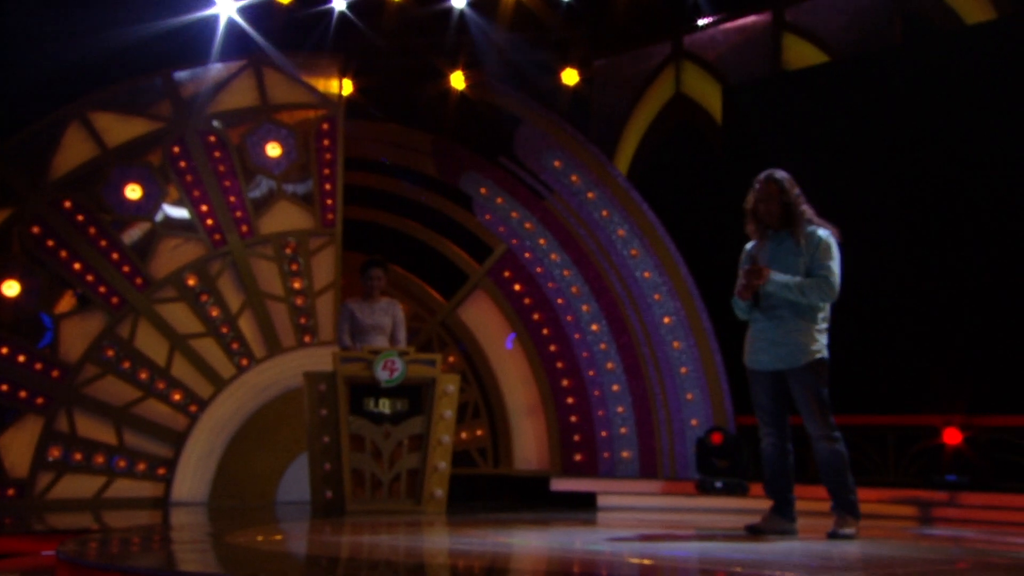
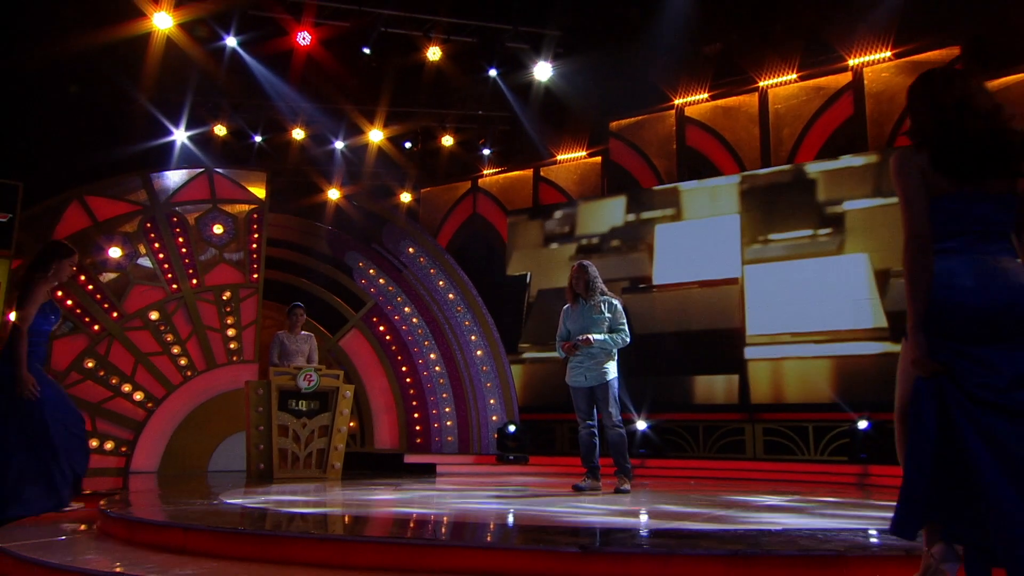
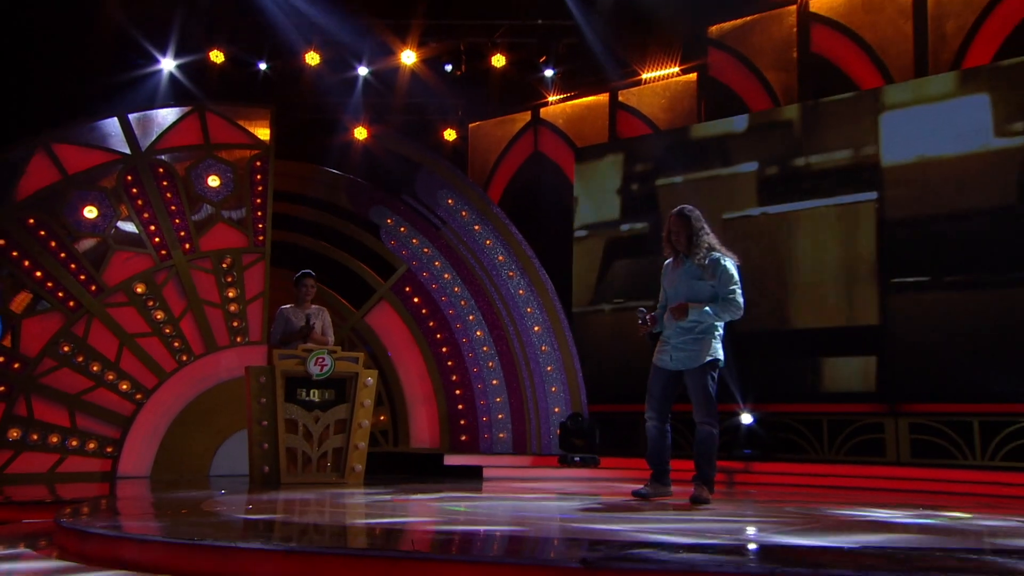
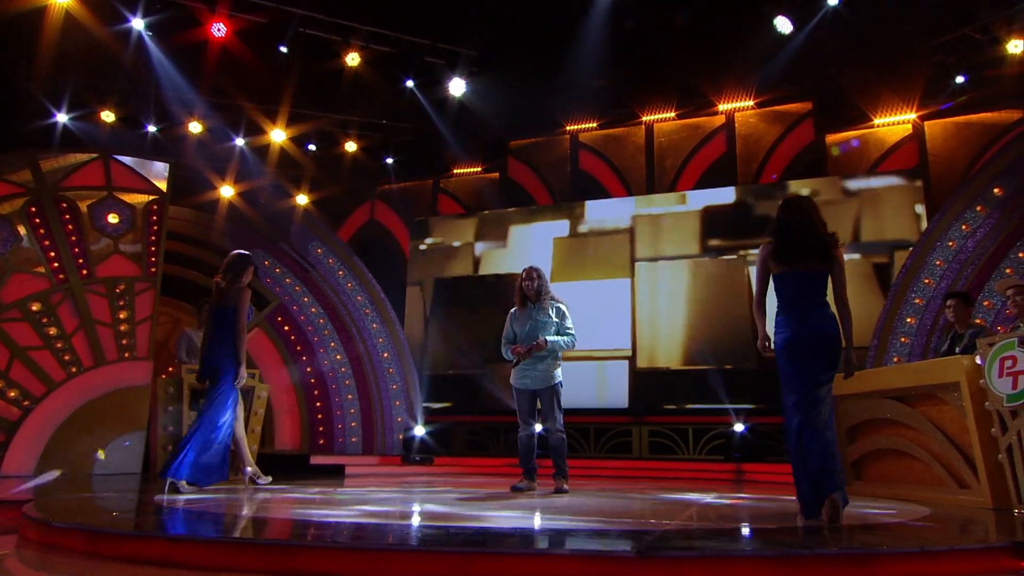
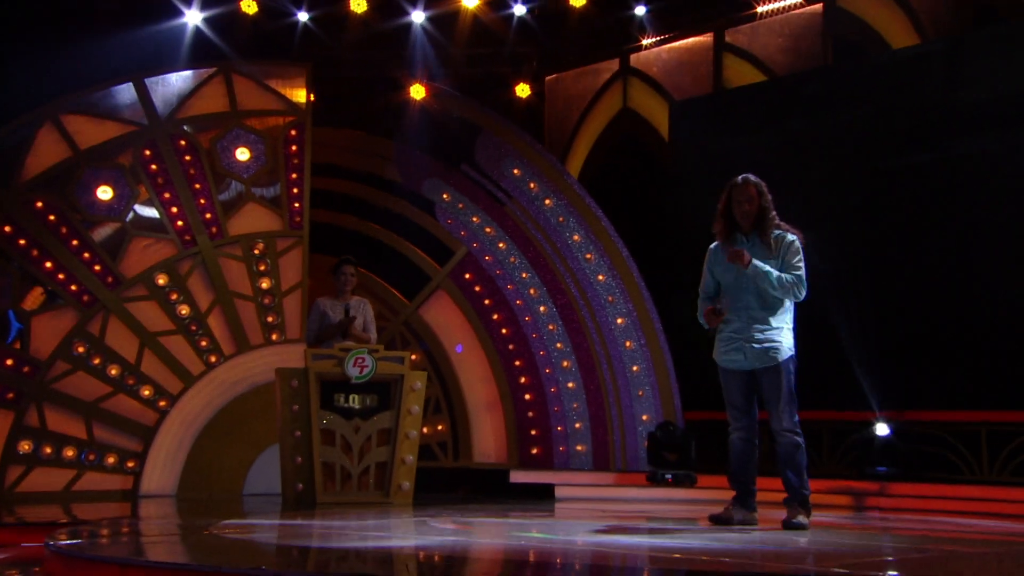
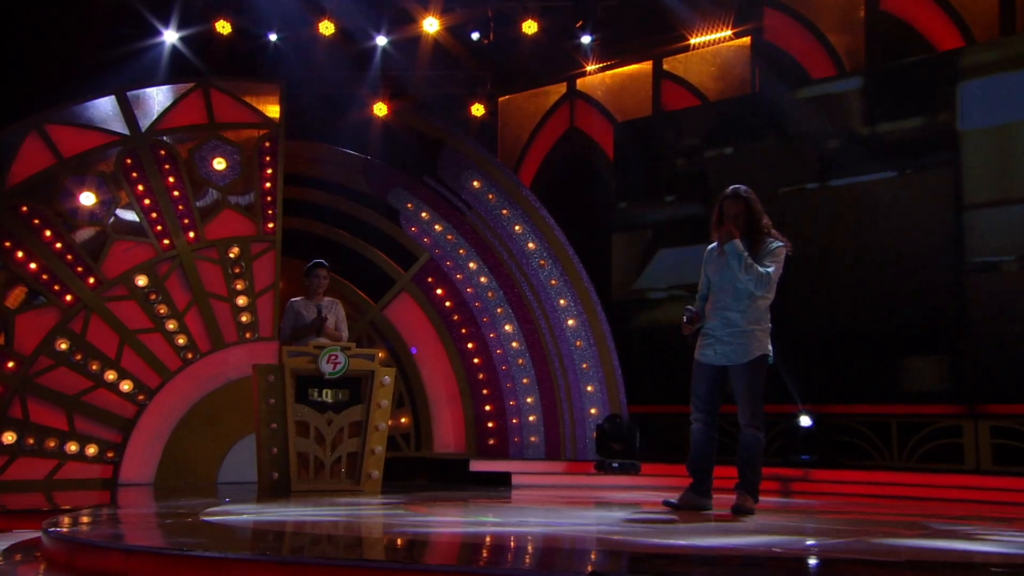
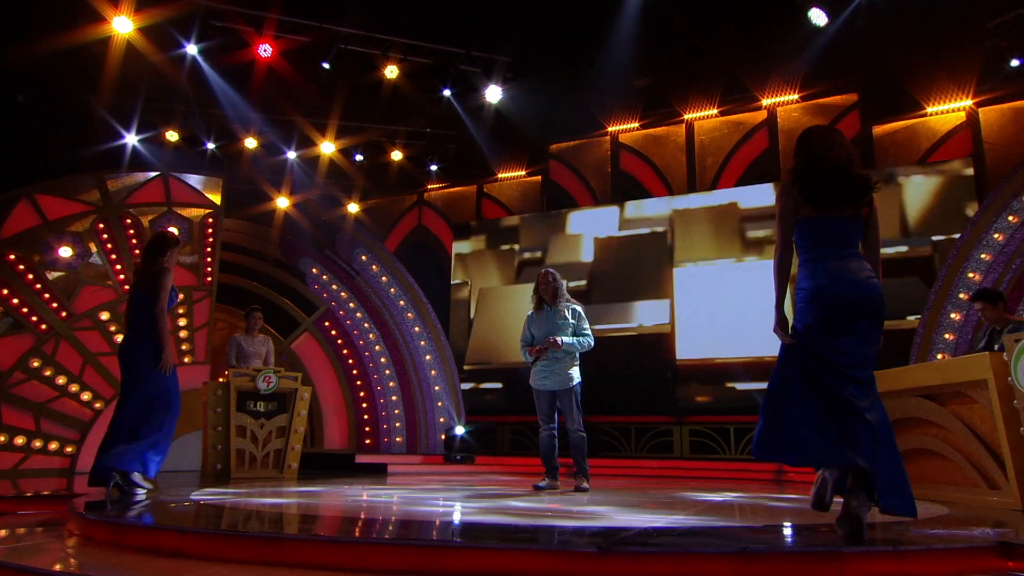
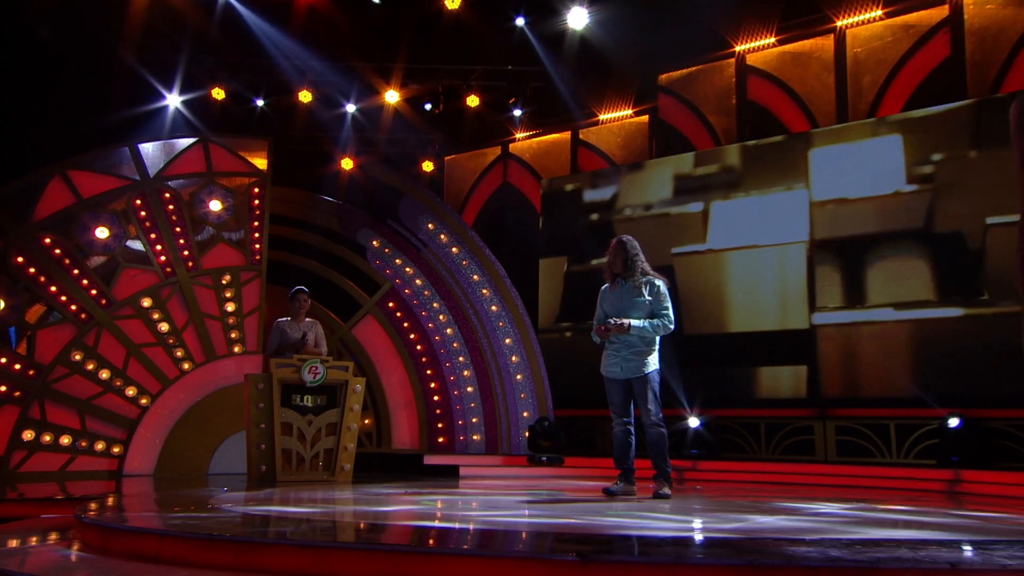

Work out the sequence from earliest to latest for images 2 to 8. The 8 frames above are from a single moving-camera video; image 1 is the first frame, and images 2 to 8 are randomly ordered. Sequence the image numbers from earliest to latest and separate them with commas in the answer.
5, 6, 3, 8, 2, 7, 4
